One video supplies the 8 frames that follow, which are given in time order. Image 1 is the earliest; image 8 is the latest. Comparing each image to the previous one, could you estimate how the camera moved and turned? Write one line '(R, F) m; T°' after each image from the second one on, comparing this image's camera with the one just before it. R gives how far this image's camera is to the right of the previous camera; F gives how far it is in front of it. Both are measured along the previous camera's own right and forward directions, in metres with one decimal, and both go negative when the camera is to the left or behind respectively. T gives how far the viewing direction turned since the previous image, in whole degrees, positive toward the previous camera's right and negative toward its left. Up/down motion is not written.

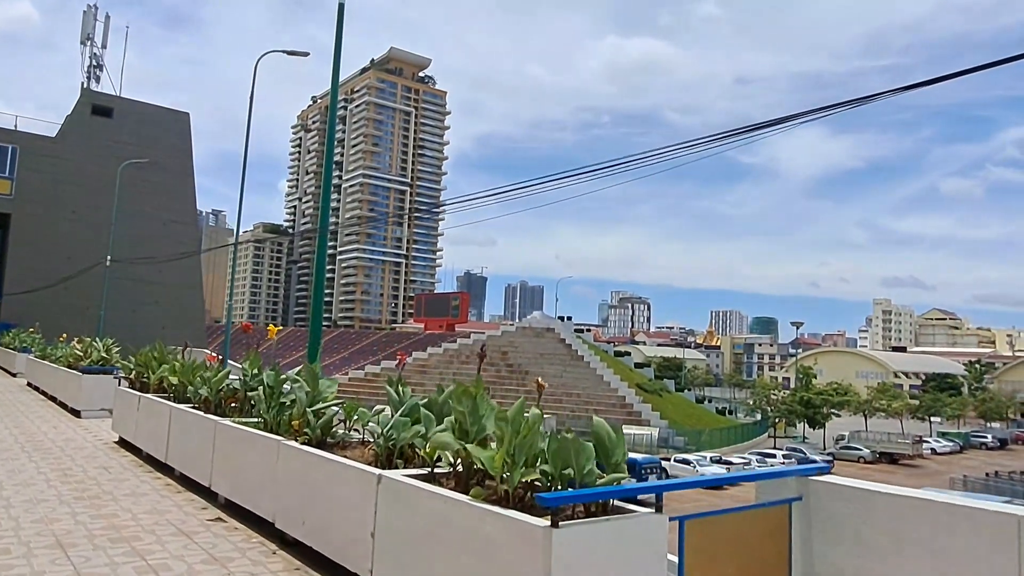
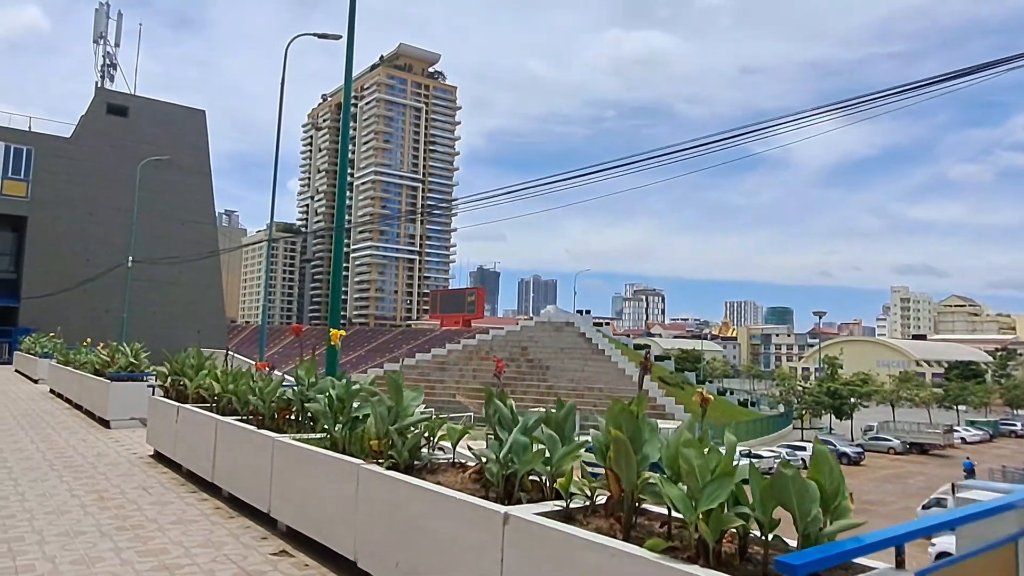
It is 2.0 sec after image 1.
(-0.4, +0.6) m; -1°
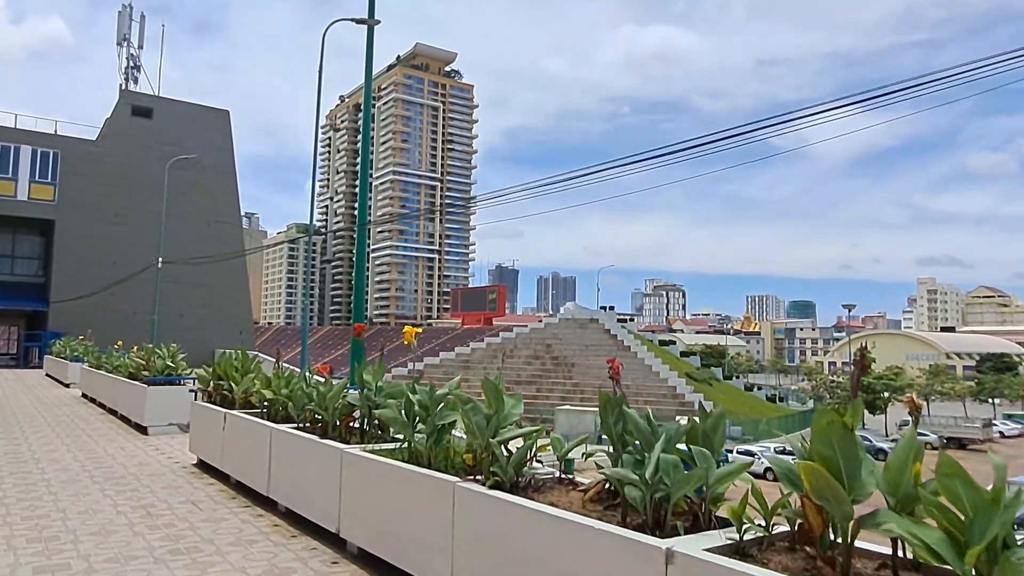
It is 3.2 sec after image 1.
(-0.4, +0.4) m; -2°
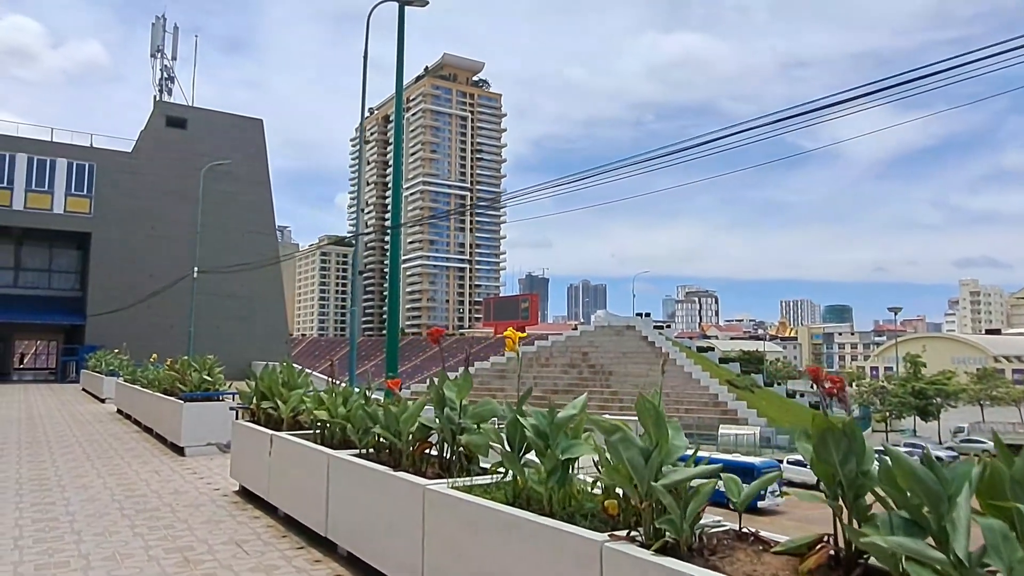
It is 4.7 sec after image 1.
(-0.4, +0.7) m; -2°
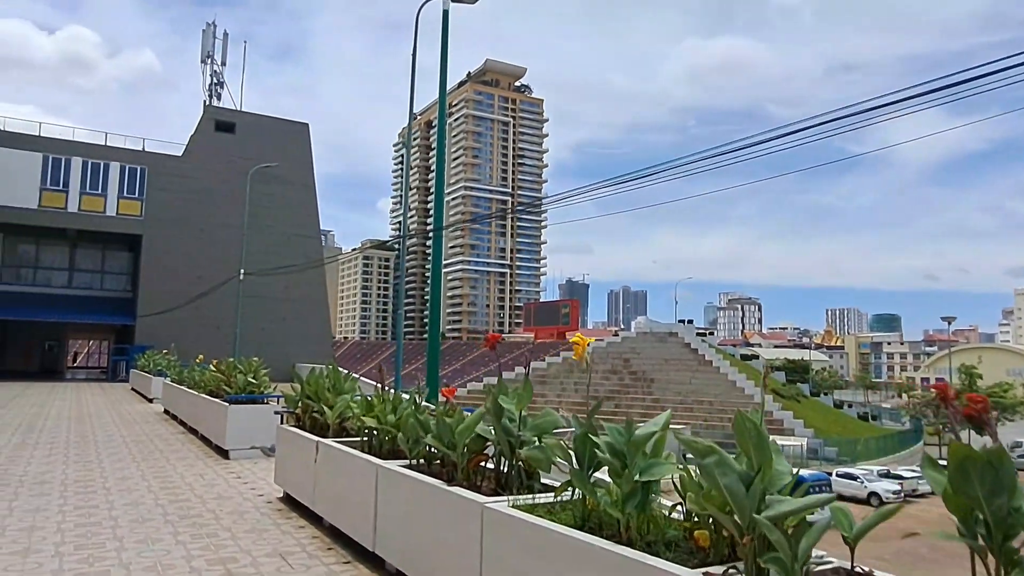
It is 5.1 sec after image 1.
(-0.1, +0.2) m; -3°
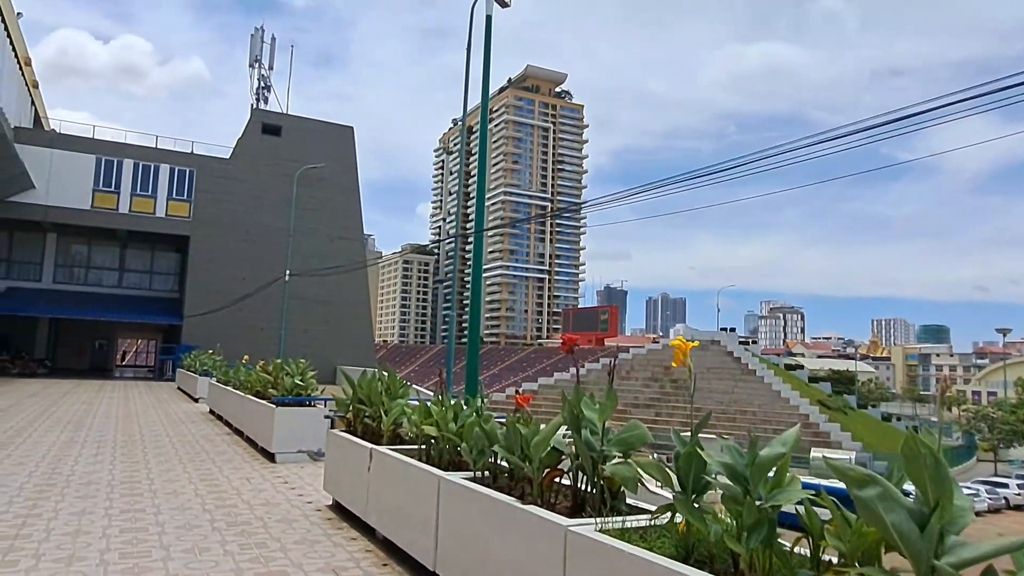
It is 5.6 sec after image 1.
(-0.2, +0.3) m; -3°
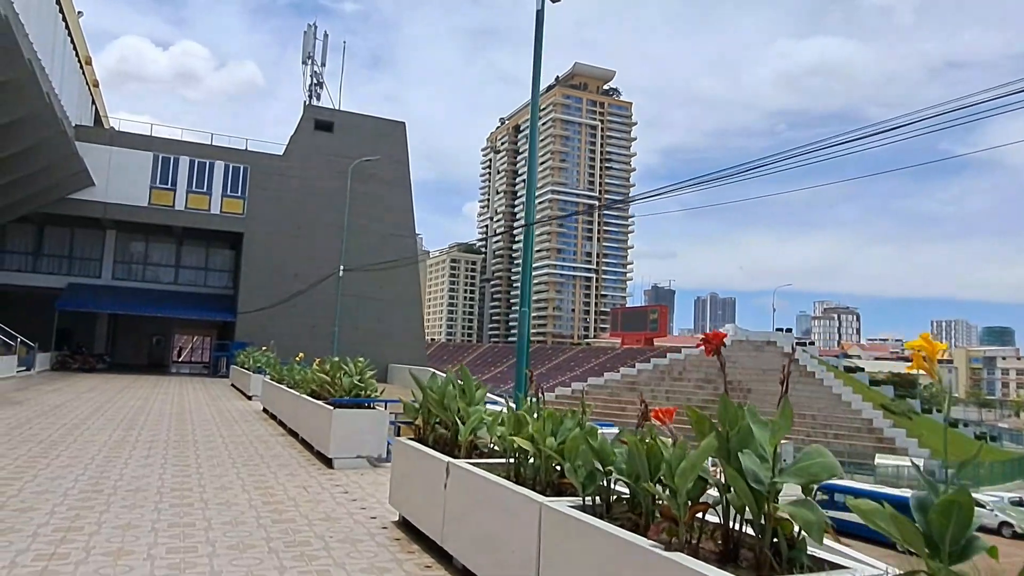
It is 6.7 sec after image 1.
(-0.3, +0.5) m; -4°
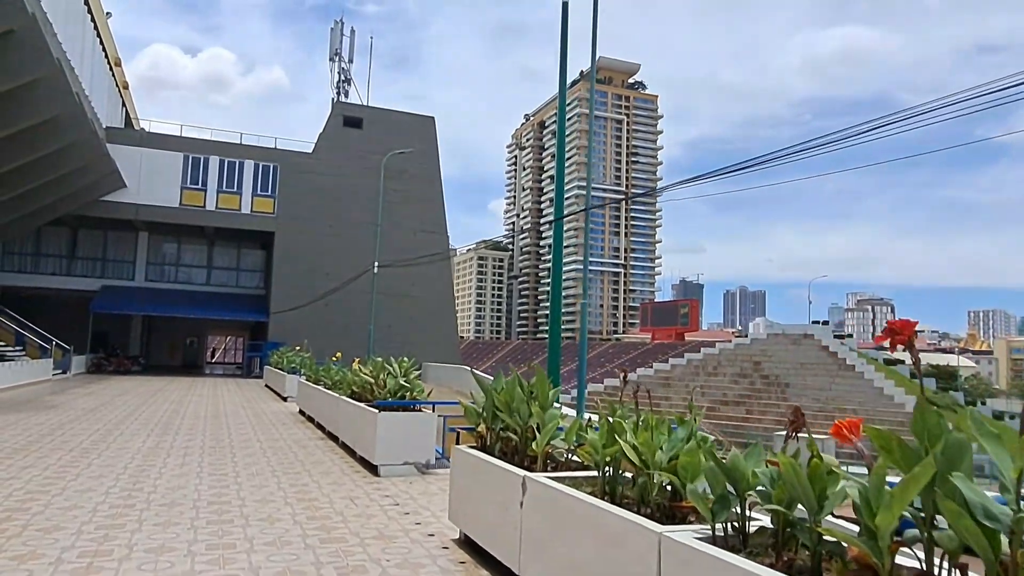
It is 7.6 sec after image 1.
(-0.2, +0.4) m; -2°
